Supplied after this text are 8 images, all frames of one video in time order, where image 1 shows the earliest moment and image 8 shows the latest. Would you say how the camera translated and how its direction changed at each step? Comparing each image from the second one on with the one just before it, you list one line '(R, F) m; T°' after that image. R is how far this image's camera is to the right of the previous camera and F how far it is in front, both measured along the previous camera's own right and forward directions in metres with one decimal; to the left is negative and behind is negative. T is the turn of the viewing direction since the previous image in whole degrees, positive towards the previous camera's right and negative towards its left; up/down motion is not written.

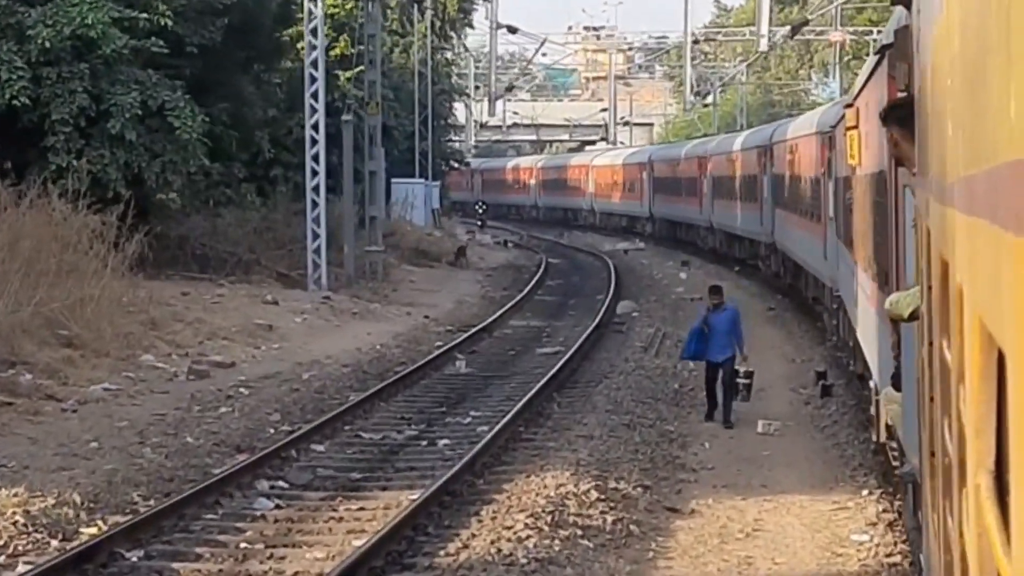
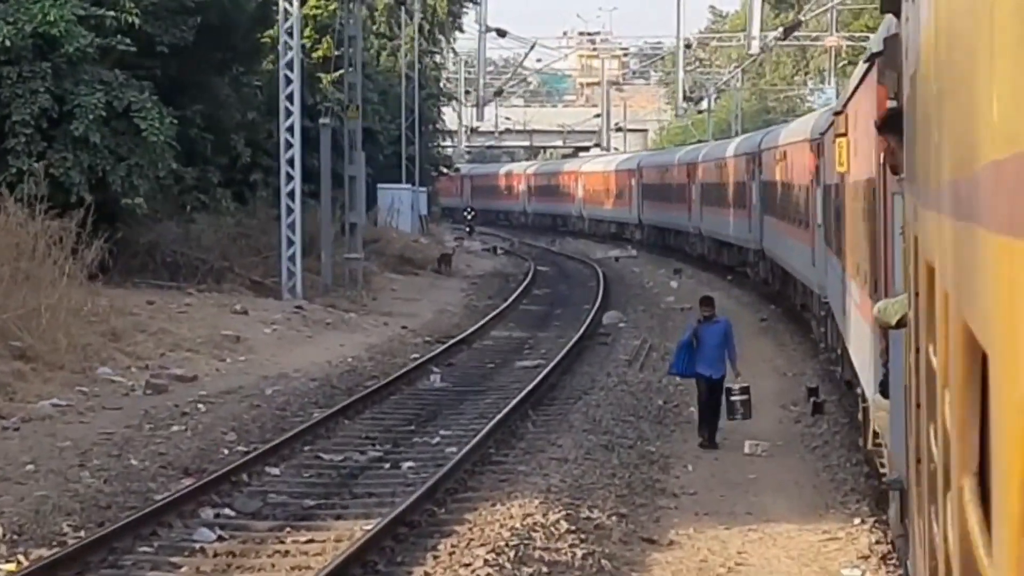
(+0.1, +0.8) m; 0°
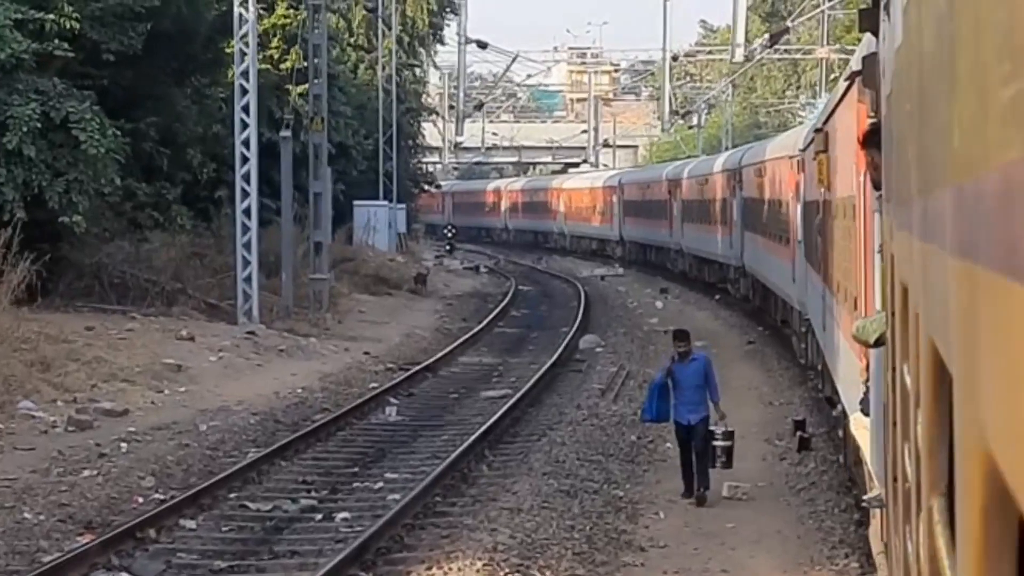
(+0.2, +1.3) m; 0°
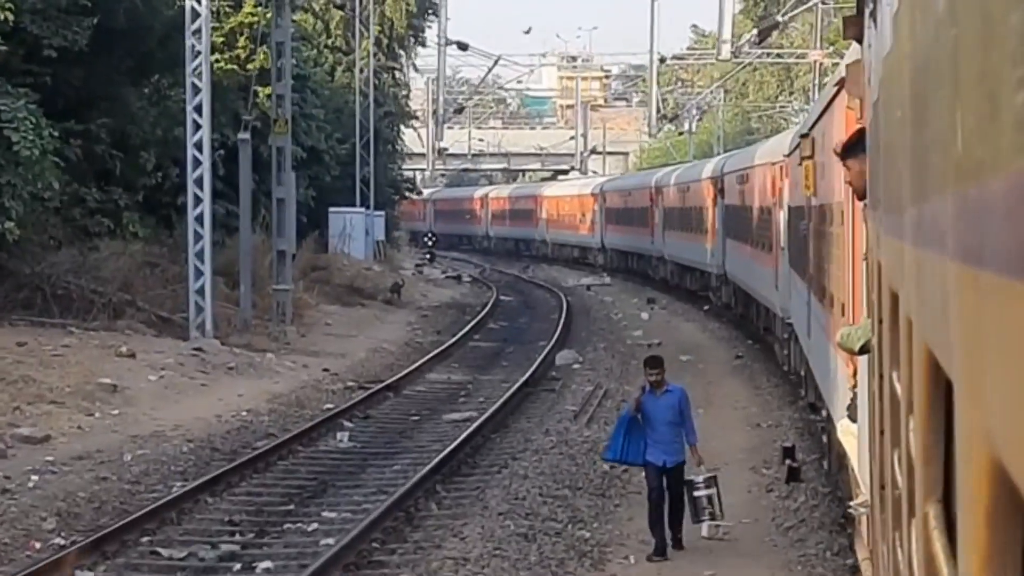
(+0.2, +1.3) m; 0°
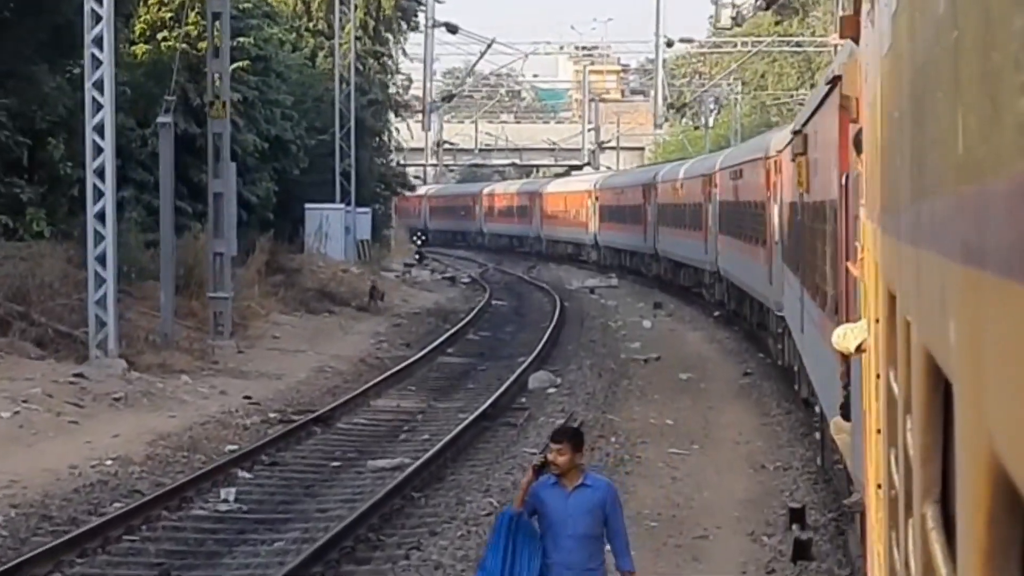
(+0.4, +3.1) m; 0°
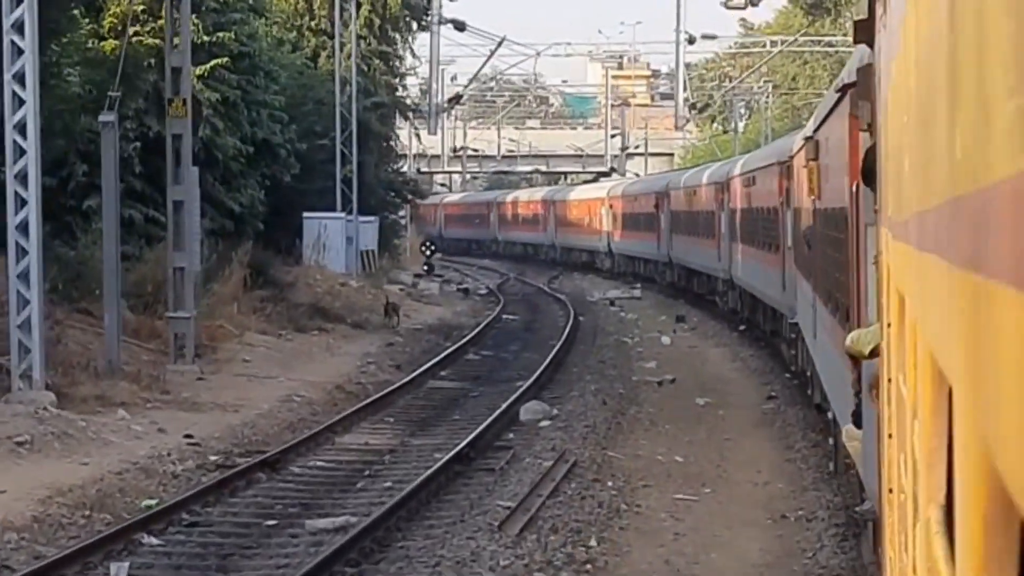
(+0.3, +2.1) m; -1°
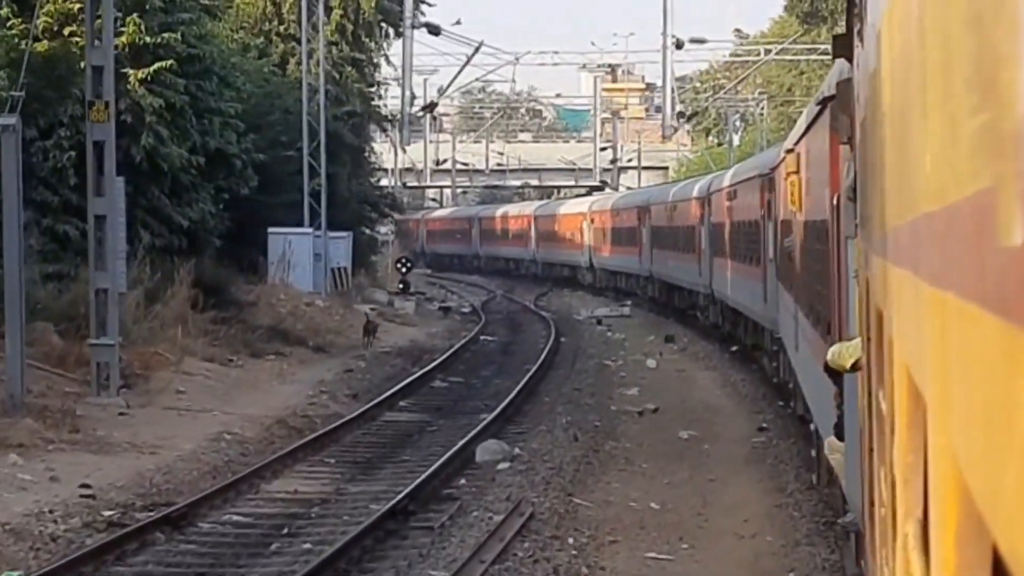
(+0.2, +1.9) m; 0°
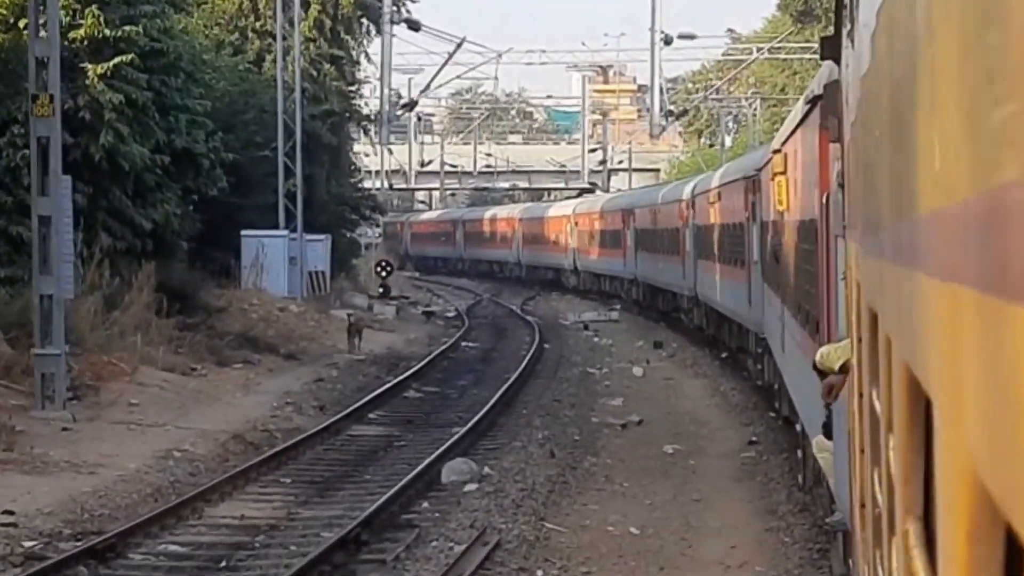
(+0.1, +1.0) m; 0°
